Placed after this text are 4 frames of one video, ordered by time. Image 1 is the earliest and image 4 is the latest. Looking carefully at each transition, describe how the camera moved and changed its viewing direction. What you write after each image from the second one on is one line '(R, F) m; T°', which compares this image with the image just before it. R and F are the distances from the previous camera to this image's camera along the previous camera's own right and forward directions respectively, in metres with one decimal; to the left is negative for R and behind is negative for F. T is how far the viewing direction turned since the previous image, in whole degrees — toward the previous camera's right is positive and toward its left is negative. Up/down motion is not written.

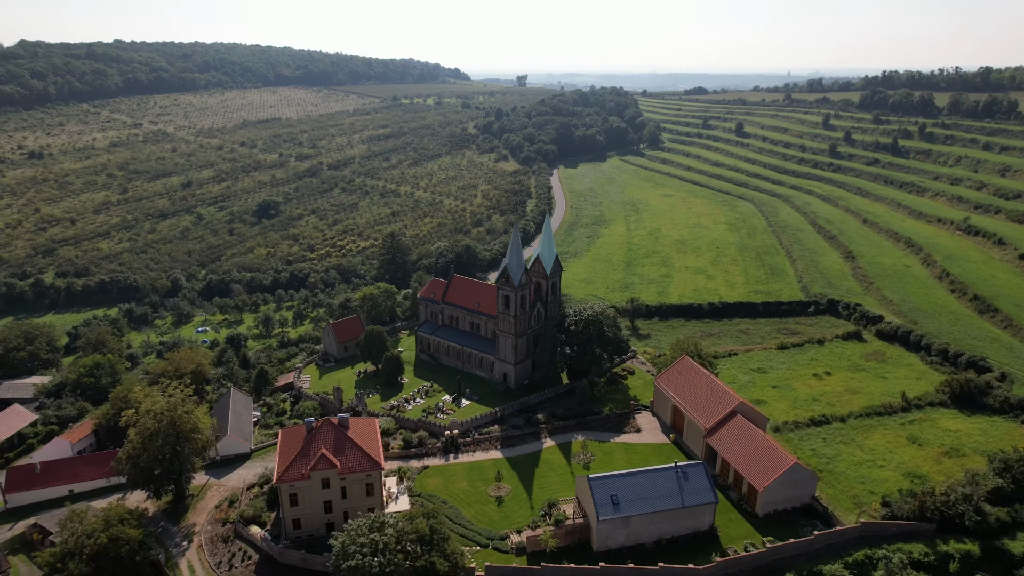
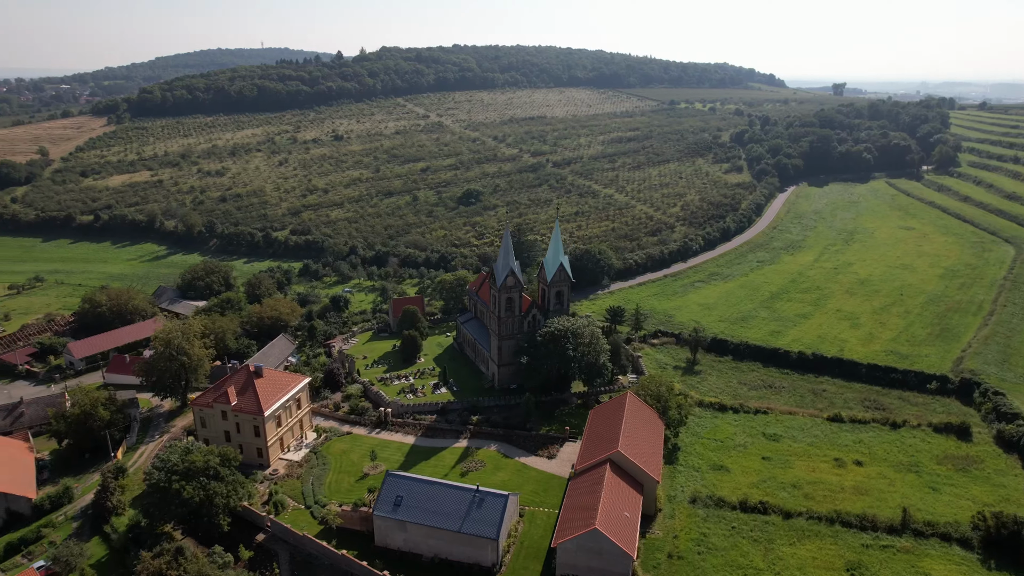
(+26.6, +6.8) m; -27°
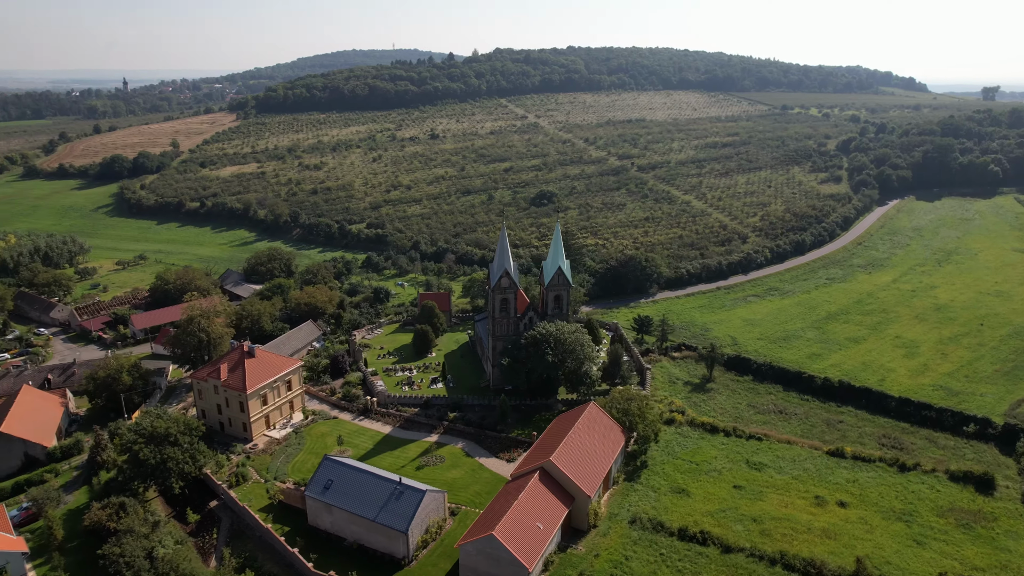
(+10.4, +1.1) m; -10°
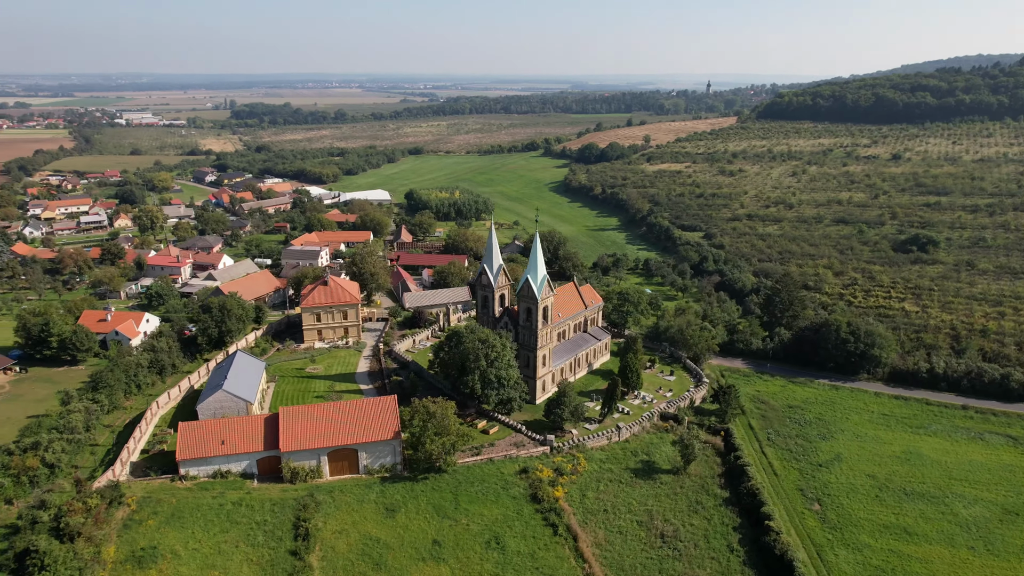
(+42.7, +19.1) m; -47°
